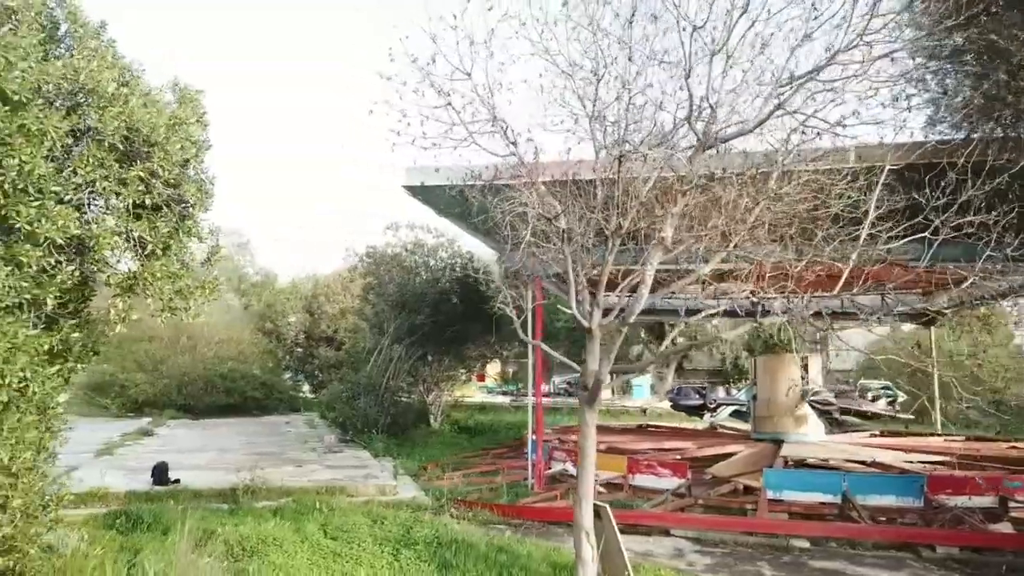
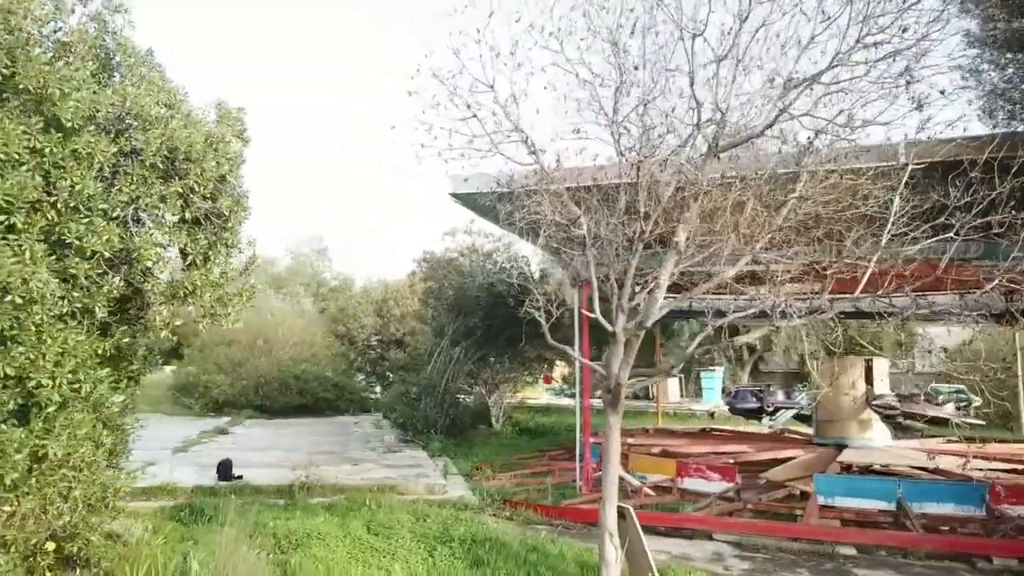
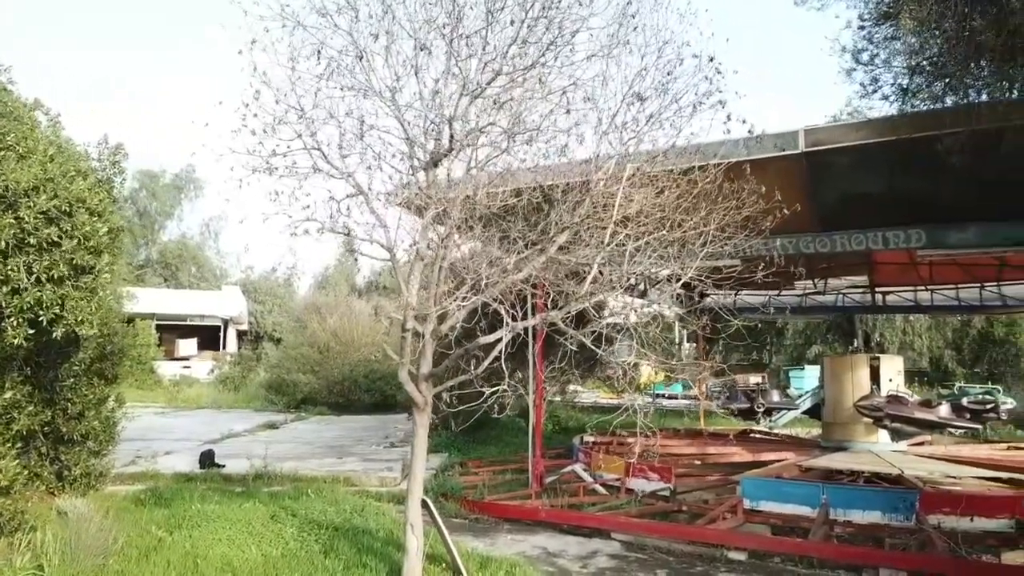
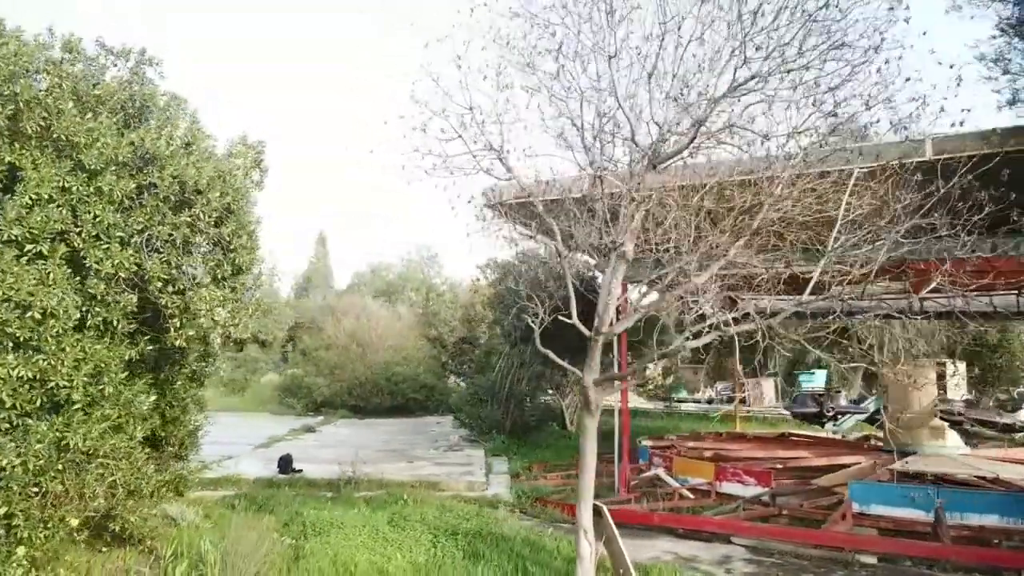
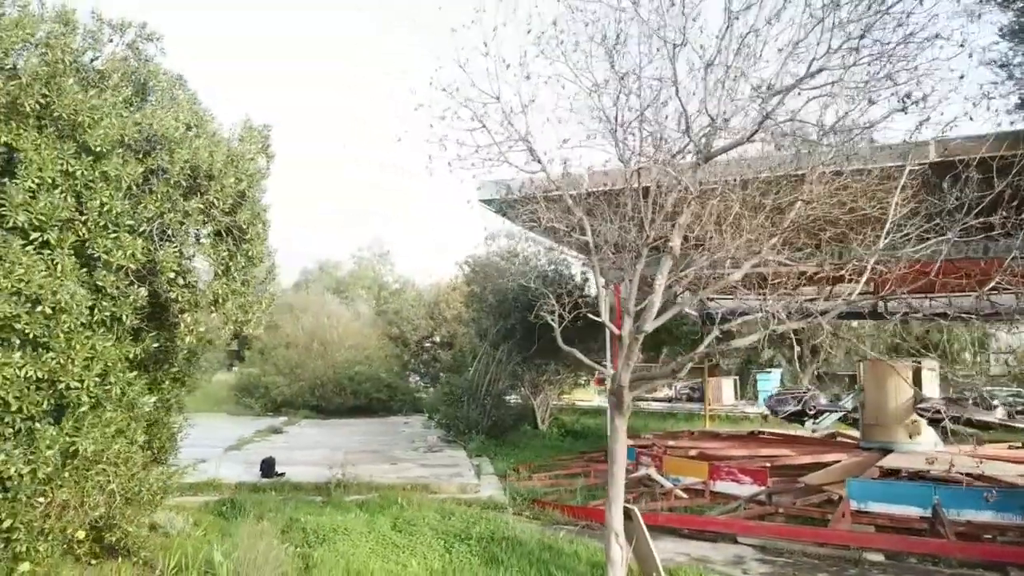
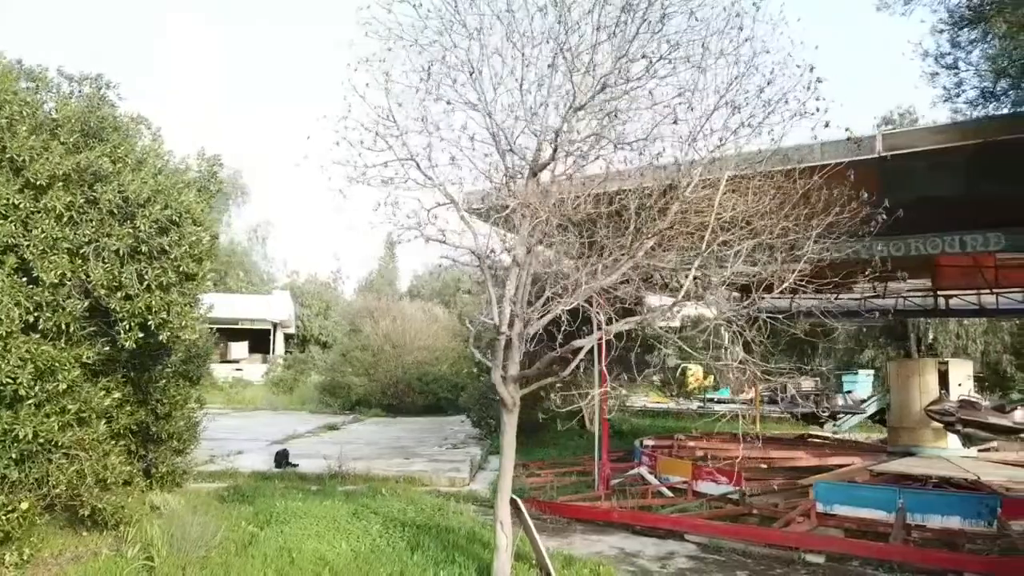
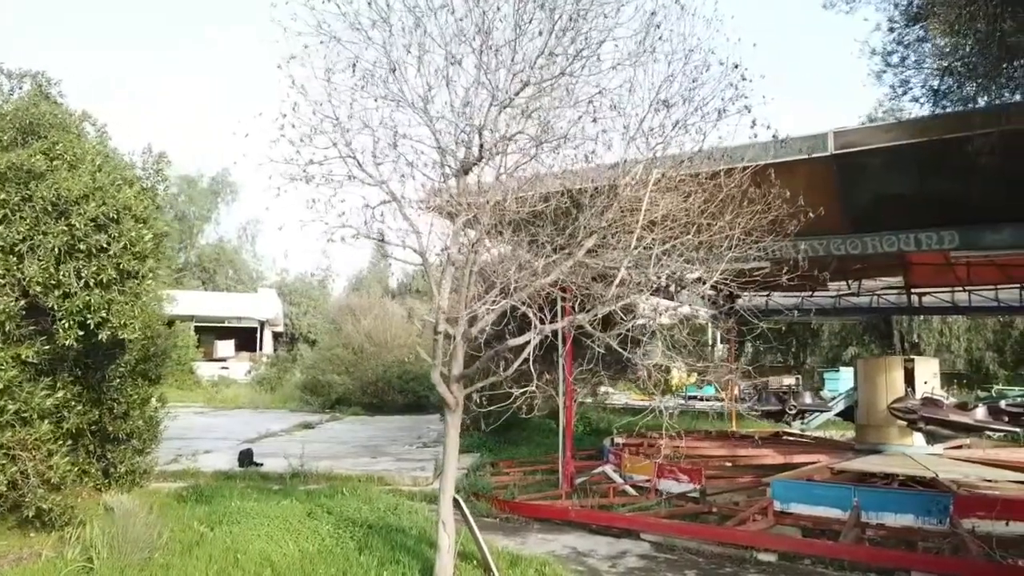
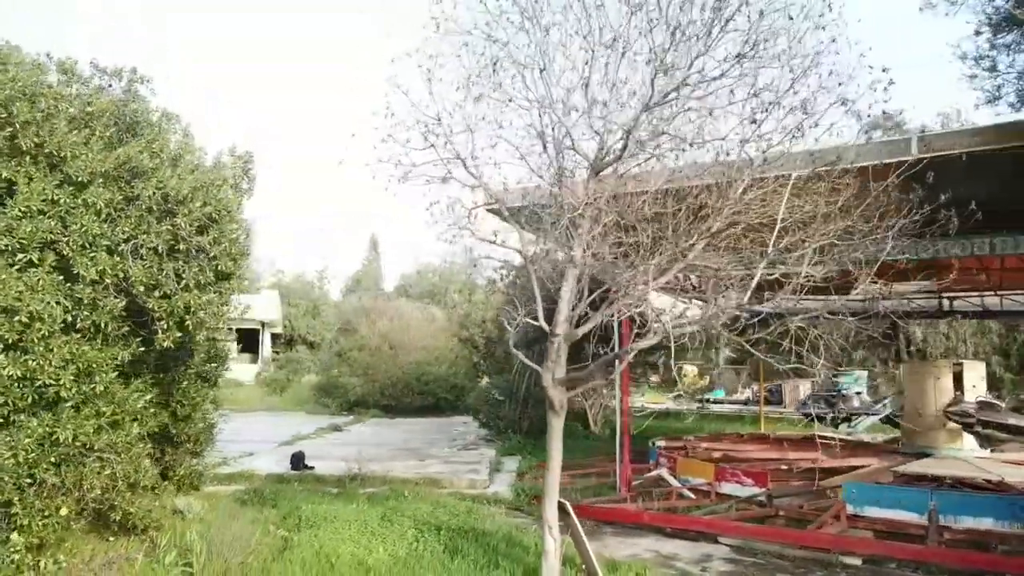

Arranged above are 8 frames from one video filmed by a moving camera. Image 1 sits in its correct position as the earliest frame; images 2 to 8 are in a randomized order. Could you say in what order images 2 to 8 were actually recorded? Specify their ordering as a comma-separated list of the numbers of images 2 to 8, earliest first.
2, 5, 4, 8, 6, 7, 3
